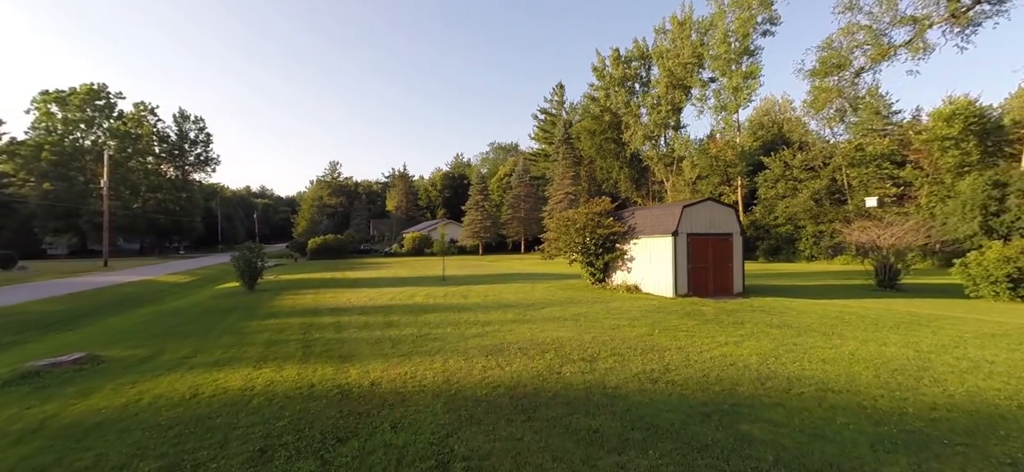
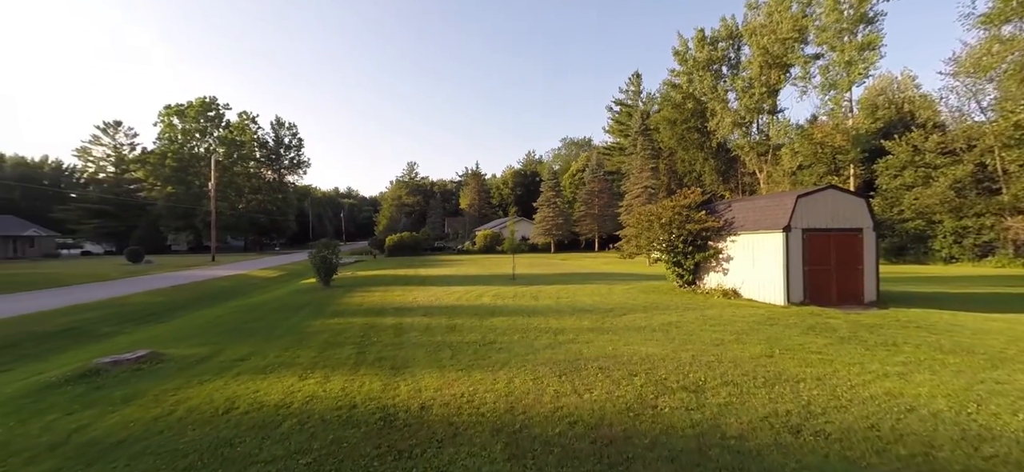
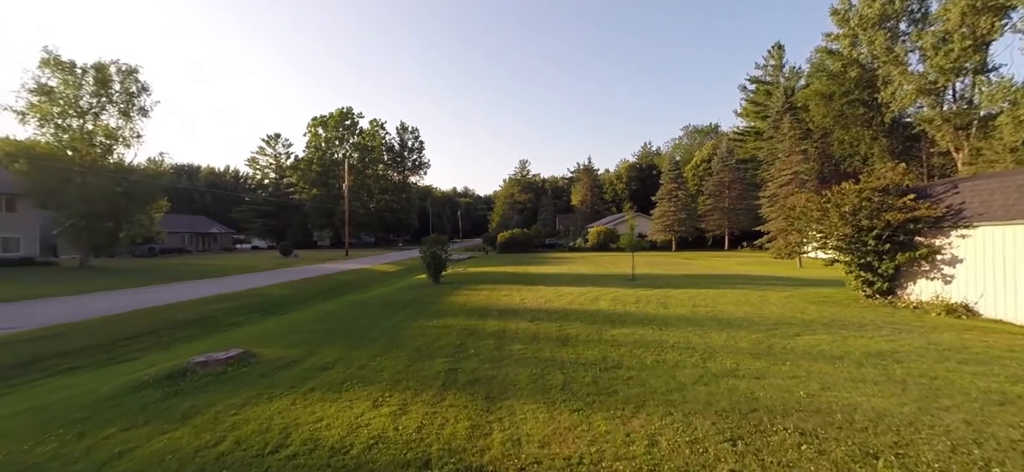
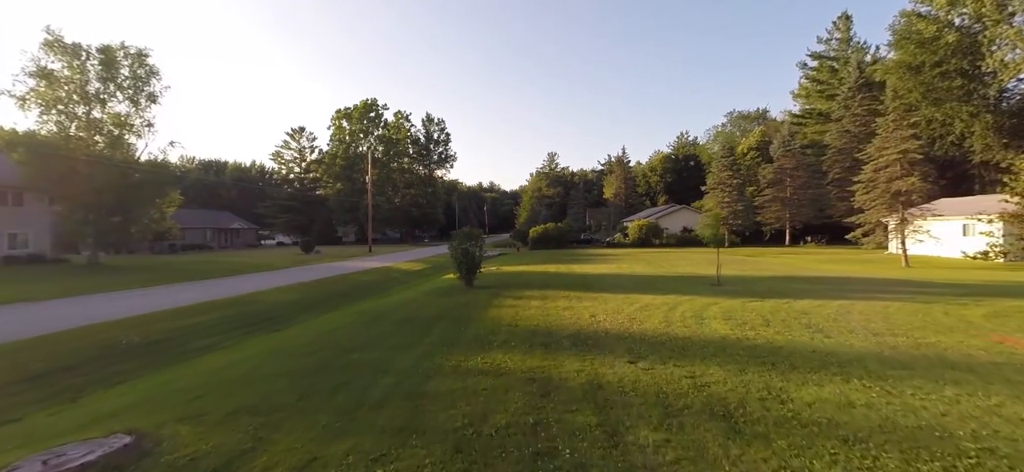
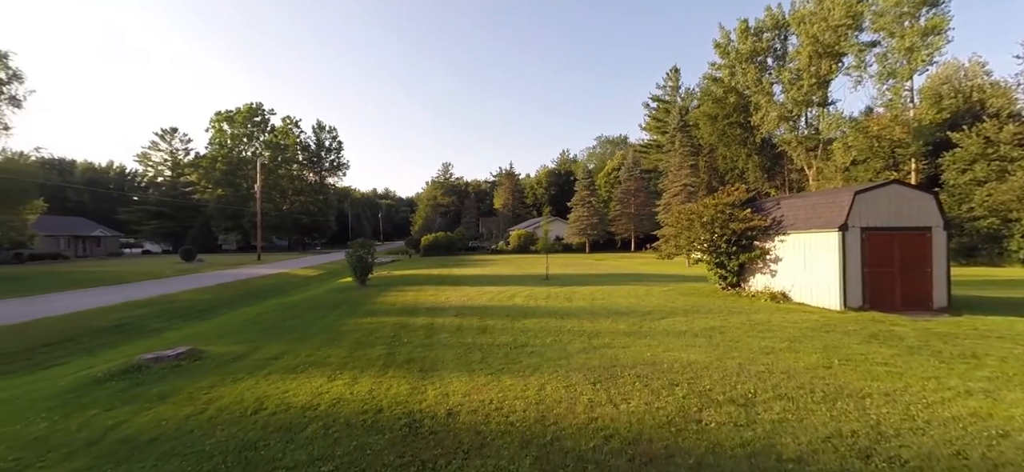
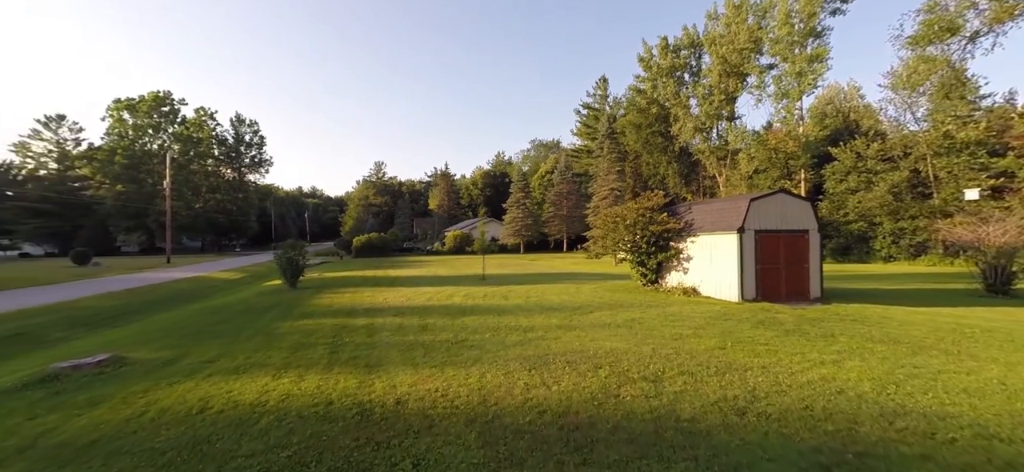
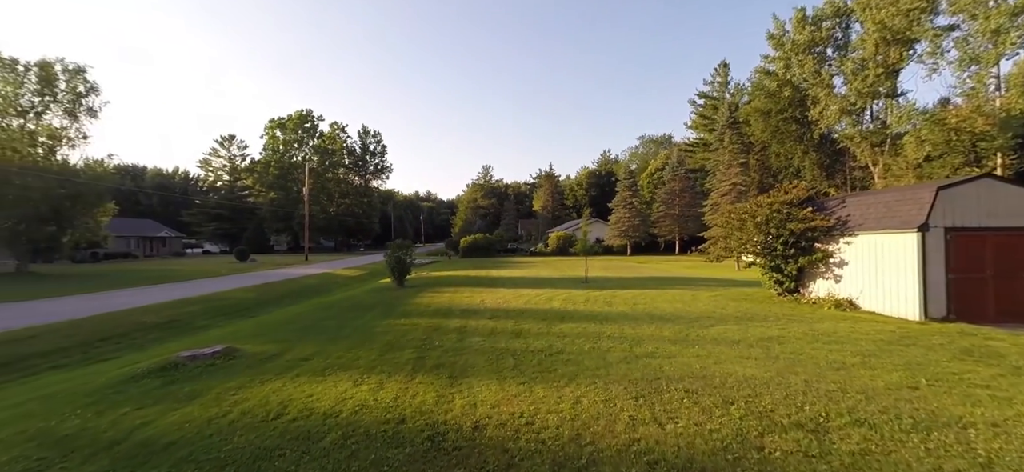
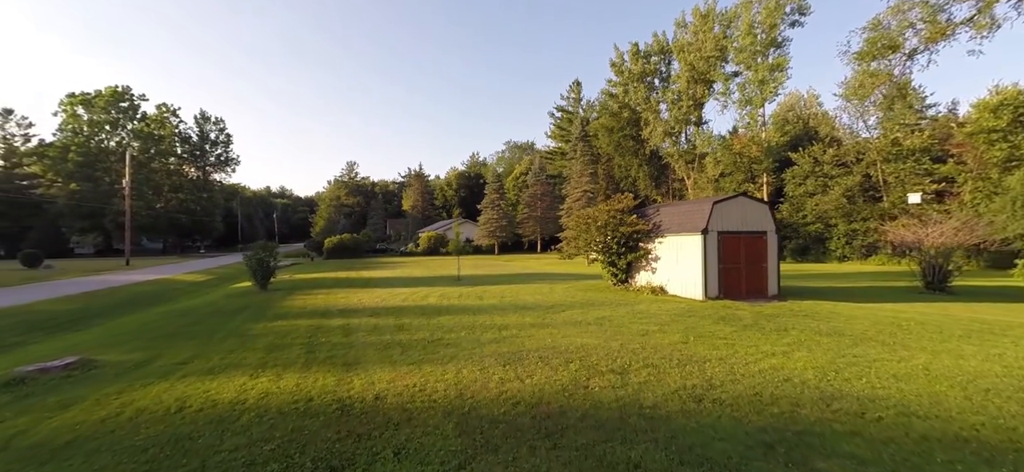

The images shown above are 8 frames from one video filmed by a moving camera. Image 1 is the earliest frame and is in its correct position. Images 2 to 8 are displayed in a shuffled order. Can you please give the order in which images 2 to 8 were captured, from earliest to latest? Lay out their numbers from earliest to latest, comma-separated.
8, 6, 2, 5, 7, 3, 4
